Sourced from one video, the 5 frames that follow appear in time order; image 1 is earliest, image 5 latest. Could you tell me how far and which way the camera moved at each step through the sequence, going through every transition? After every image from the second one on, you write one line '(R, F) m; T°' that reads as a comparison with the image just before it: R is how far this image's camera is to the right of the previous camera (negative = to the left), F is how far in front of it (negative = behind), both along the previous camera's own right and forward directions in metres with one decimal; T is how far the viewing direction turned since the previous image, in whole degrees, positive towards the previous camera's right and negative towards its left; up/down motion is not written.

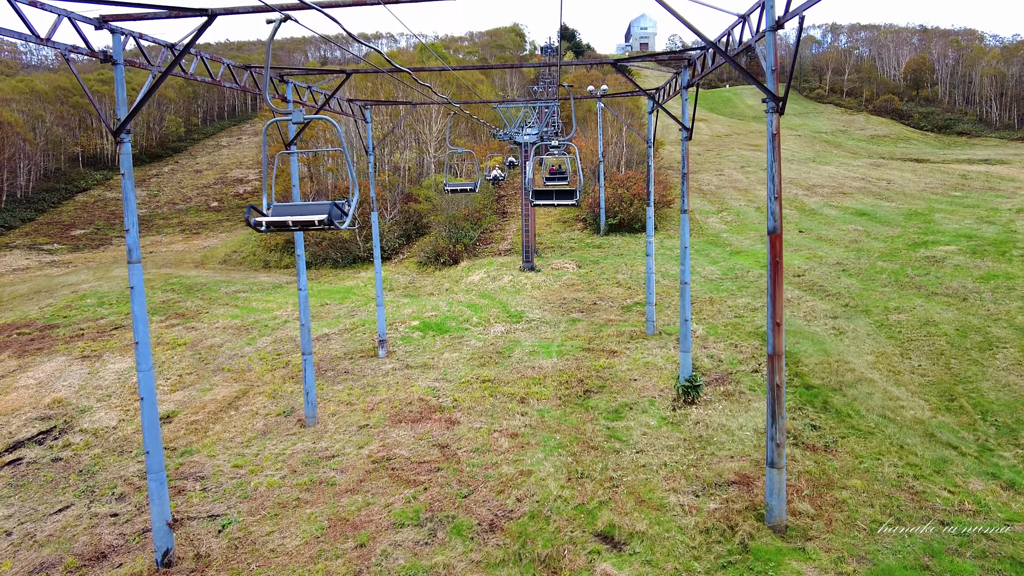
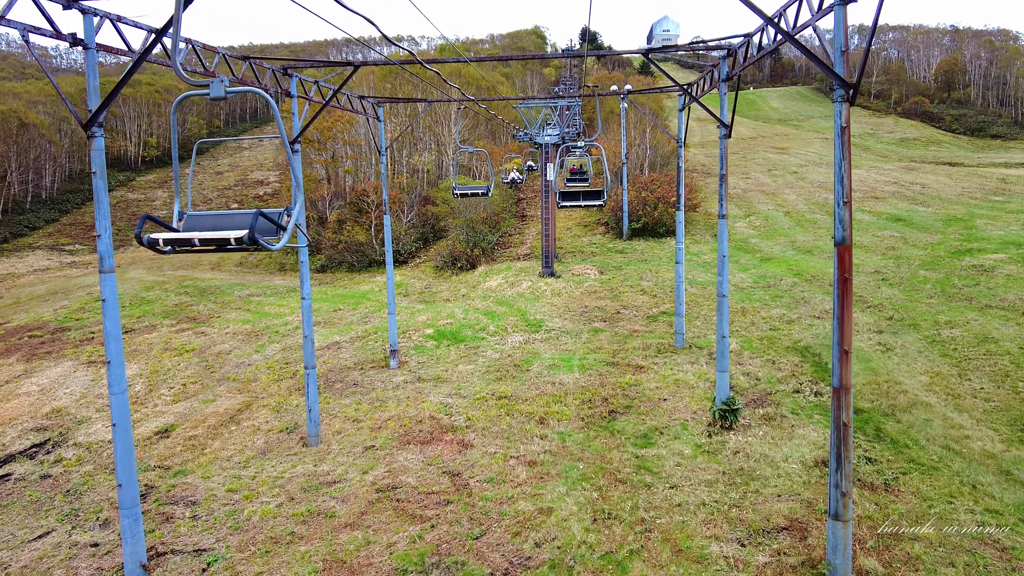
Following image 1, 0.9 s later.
(0.0, +0.6) m; -2°
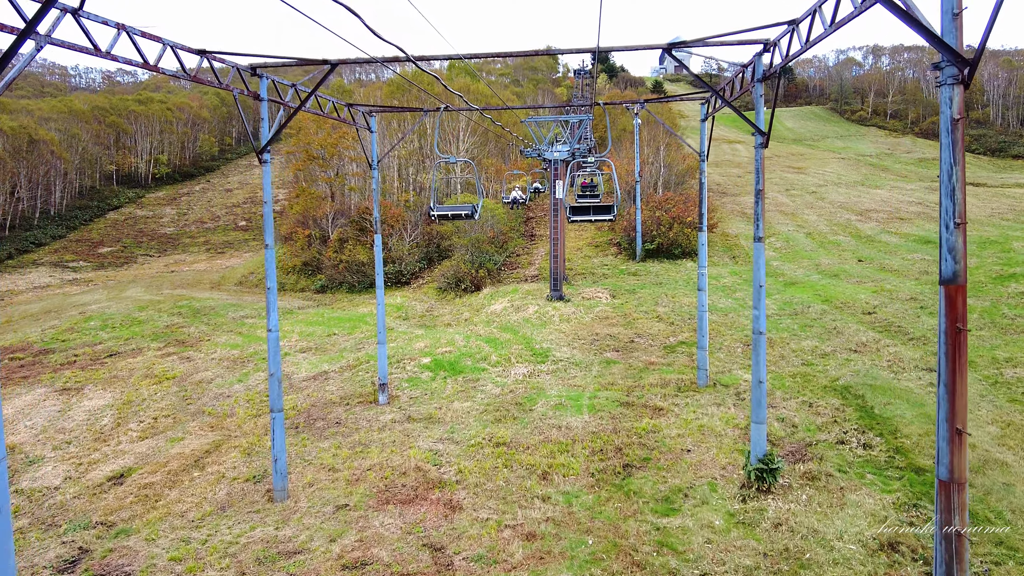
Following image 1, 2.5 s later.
(+0.1, +1.0) m; -1°
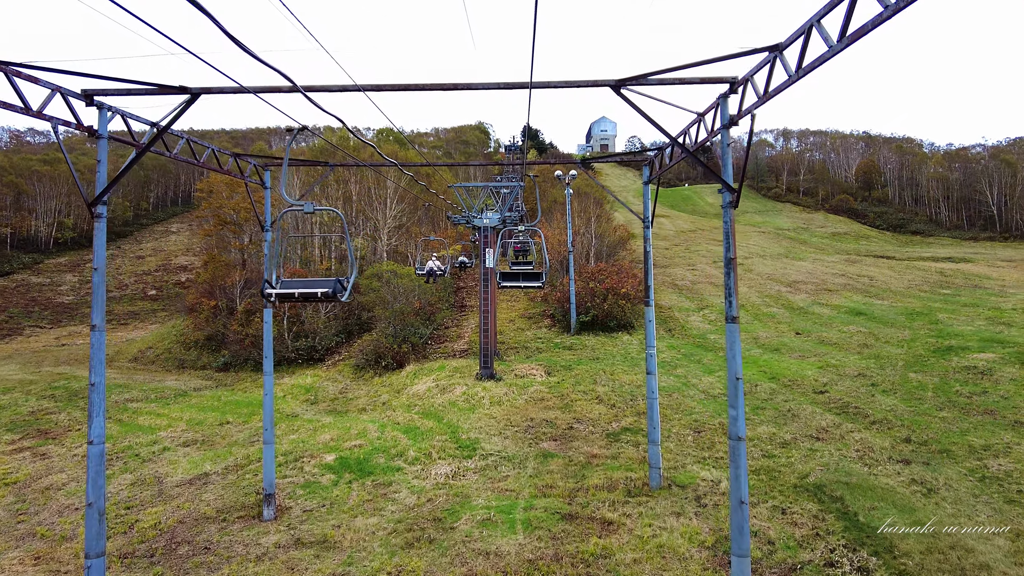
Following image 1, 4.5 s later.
(+0.1, +1.3) m; +6°
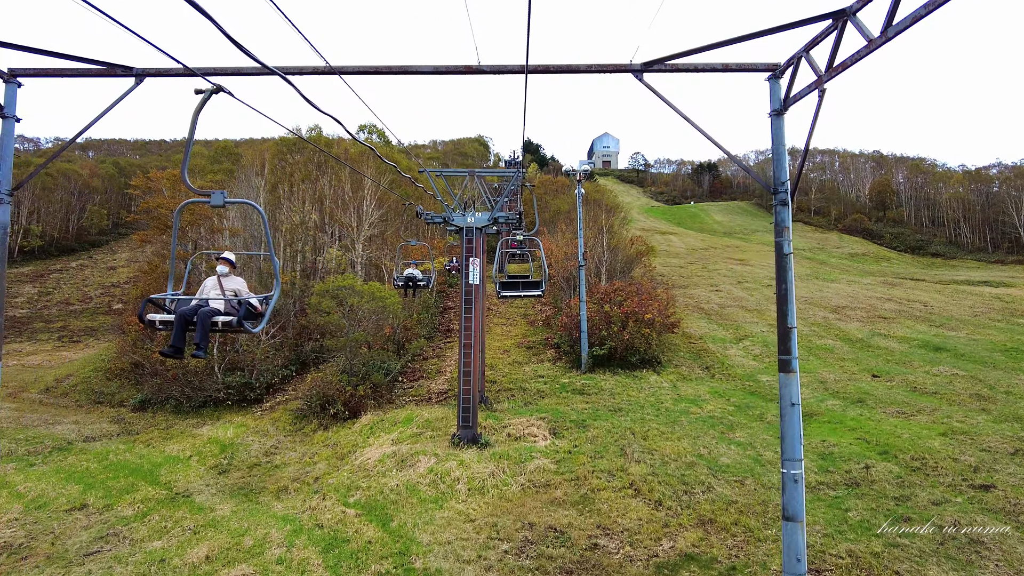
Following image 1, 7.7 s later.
(+0.1, +3.9) m; 0°
